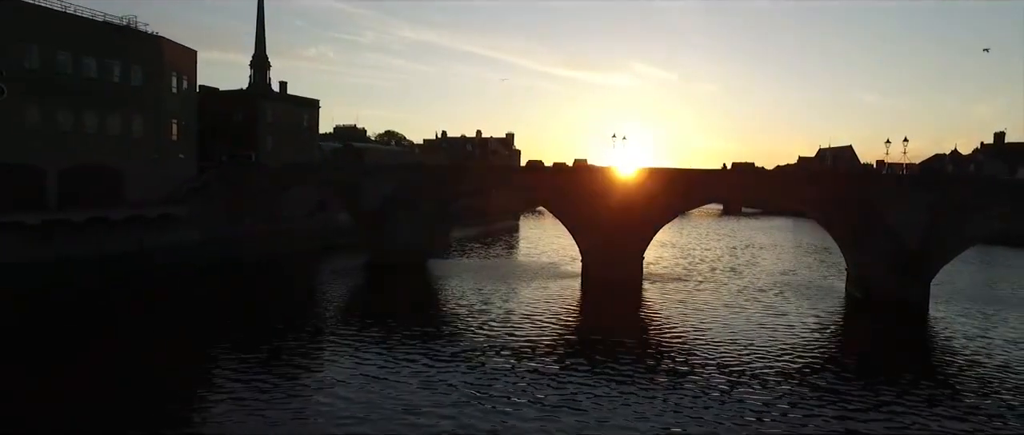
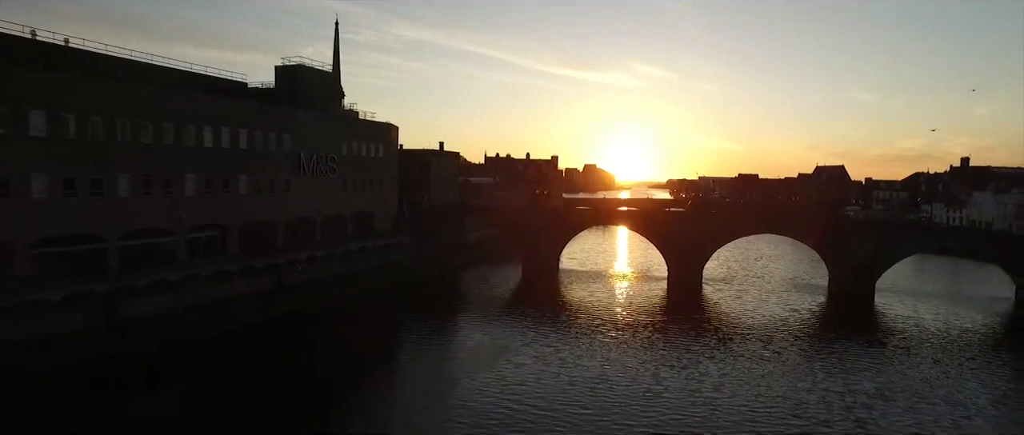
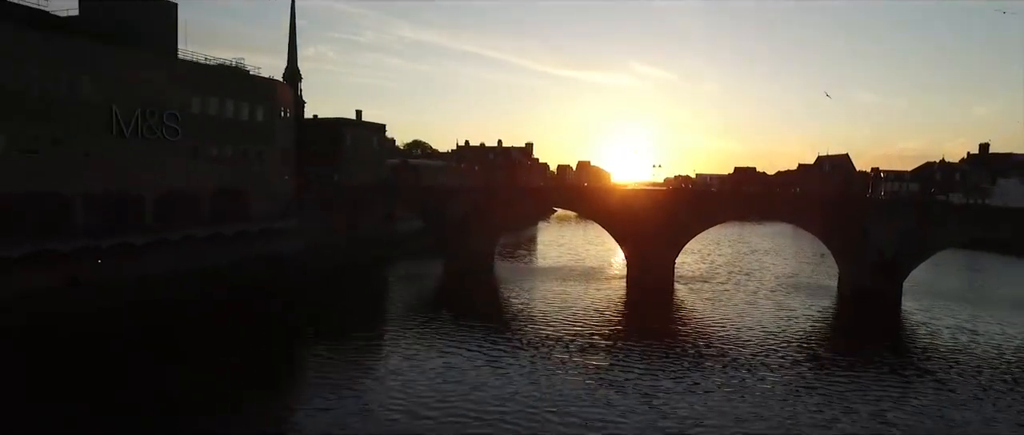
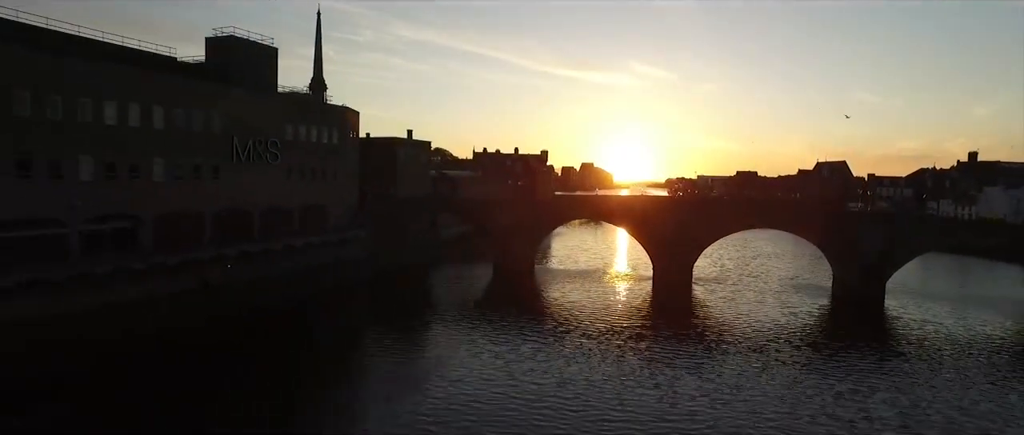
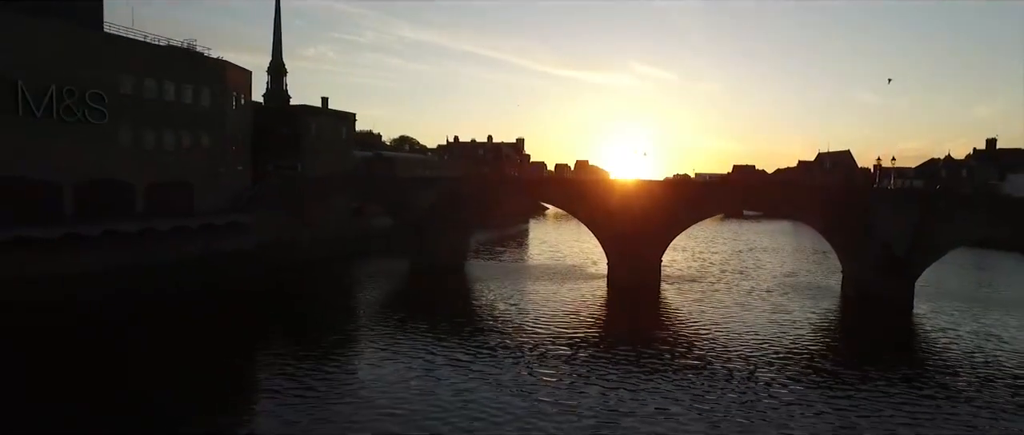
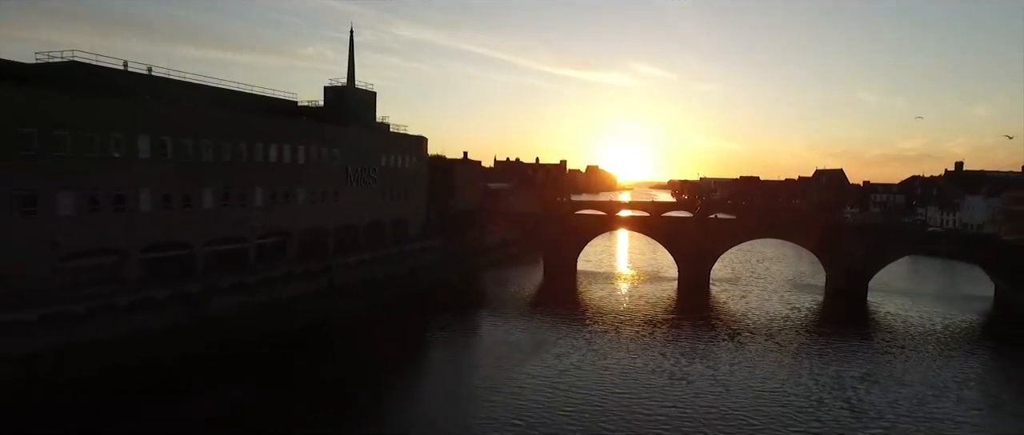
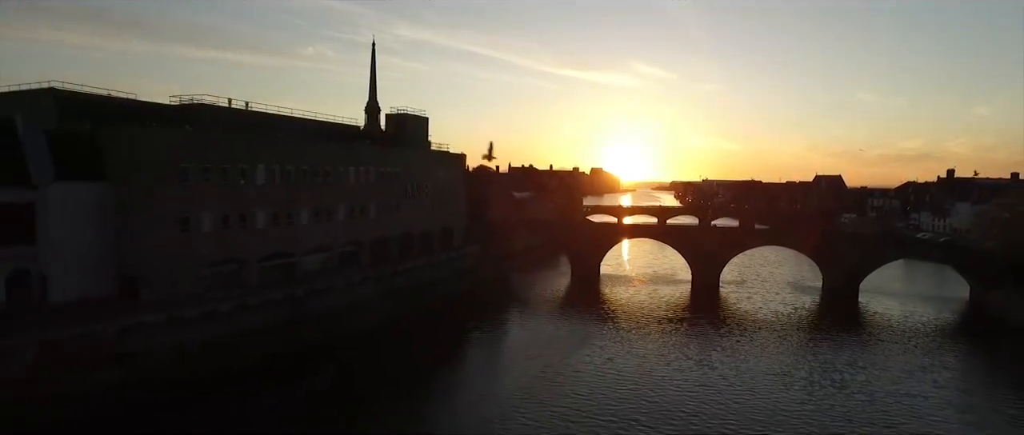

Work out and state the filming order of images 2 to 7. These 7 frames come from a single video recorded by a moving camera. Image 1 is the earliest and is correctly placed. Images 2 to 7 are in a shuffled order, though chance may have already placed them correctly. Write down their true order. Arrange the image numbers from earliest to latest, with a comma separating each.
5, 3, 4, 2, 6, 7
